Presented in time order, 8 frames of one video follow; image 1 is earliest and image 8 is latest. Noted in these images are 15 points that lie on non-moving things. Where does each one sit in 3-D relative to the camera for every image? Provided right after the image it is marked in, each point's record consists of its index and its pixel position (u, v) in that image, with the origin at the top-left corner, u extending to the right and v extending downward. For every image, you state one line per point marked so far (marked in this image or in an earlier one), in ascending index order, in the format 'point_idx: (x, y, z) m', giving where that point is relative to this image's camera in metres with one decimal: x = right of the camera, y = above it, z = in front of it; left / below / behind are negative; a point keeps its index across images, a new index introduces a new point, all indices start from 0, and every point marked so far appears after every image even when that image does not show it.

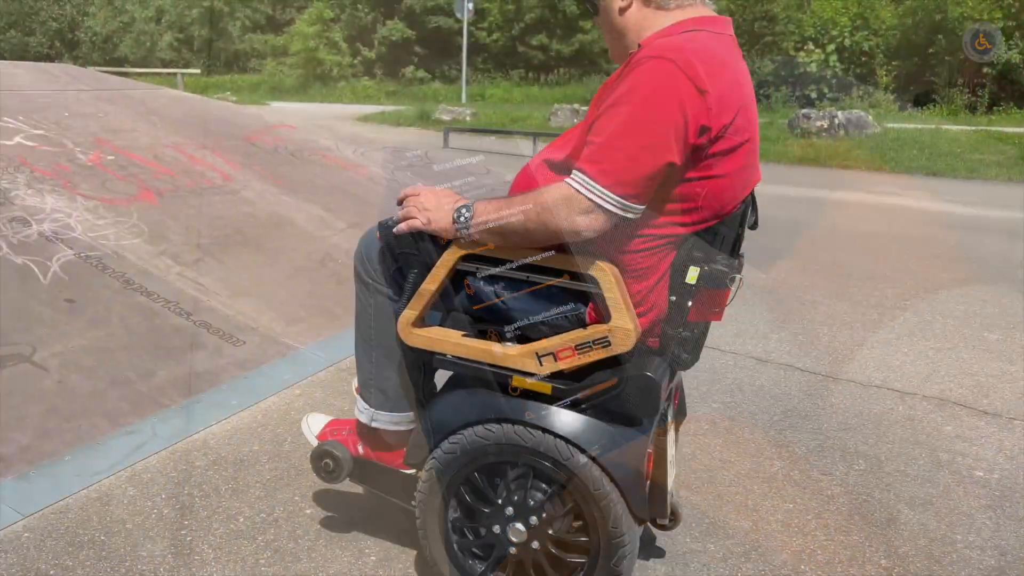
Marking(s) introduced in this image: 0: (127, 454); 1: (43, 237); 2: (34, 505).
0: (-1.5, -0.6, +3.1) m
1: (-2.6, +0.3, +4.6) m
2: (-1.6, -0.7, +2.8) m
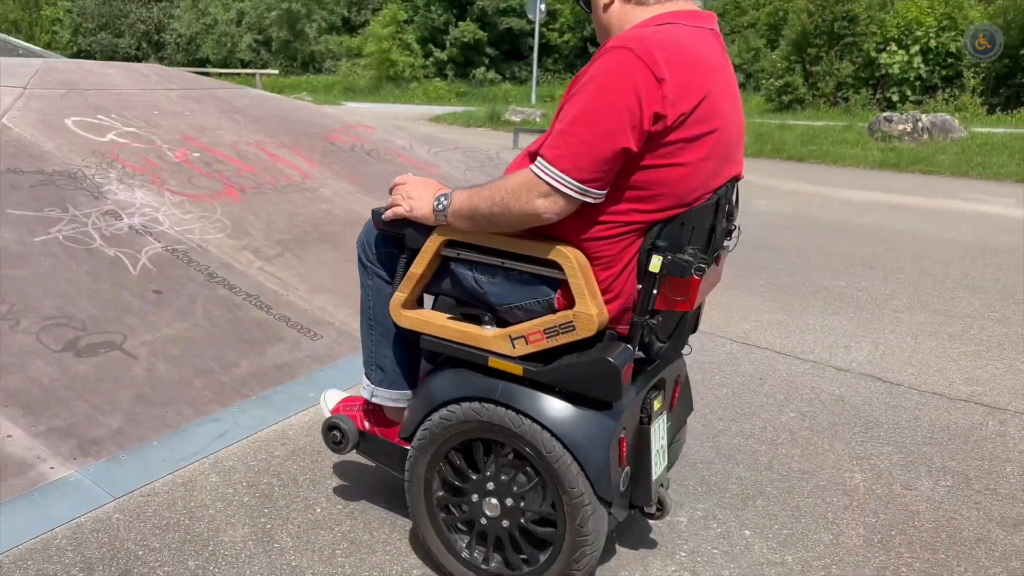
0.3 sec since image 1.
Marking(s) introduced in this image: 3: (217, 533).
0: (-1.2, -0.6, +3.2) m
1: (-2.2, +0.3, +4.7) m
2: (-1.3, -0.7, +2.9) m
3: (-1.0, -0.8, +2.7) m
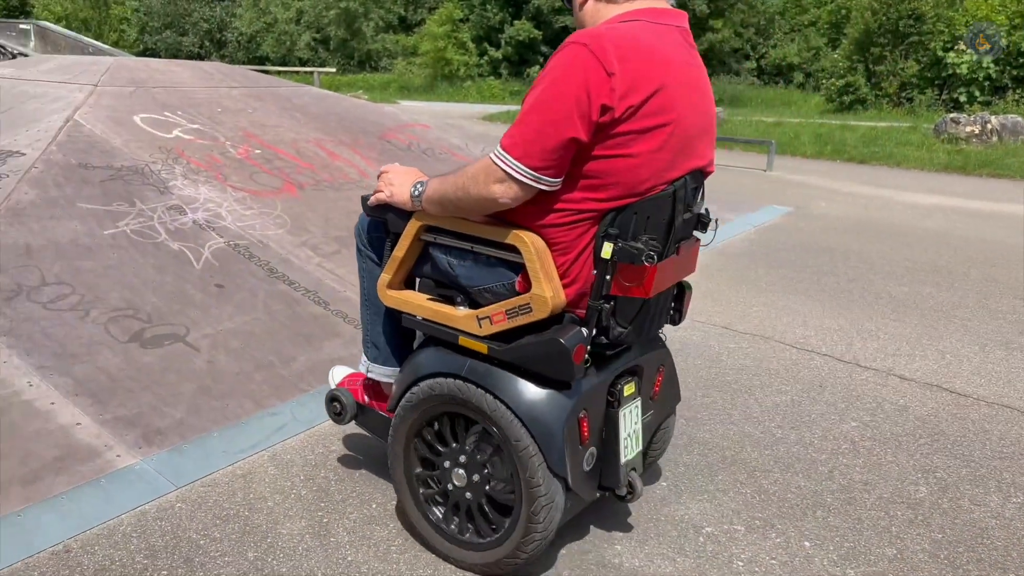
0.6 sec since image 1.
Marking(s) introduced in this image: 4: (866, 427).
0: (-1.0, -0.6, +3.3) m
1: (-1.8, +0.4, +4.8) m
2: (-1.2, -0.7, +2.9) m
3: (-0.8, -0.8, +2.7) m
4: (+1.6, -0.6, +3.7) m
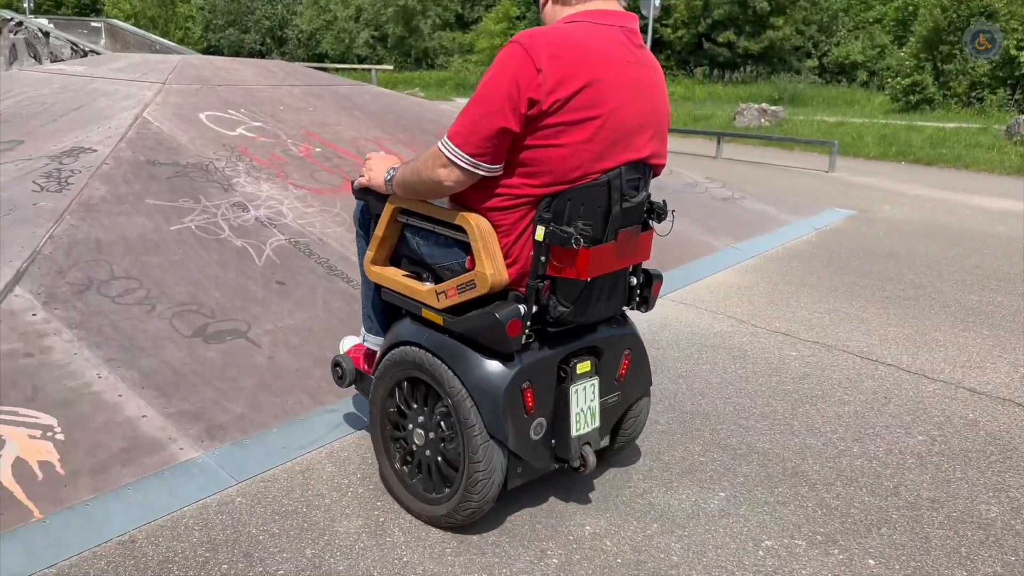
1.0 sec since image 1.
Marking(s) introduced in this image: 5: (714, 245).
0: (-0.7, -0.6, +3.3) m
1: (-1.5, +0.4, +4.9) m
2: (-1.0, -0.7, +3.0) m
3: (-0.6, -0.8, +2.7) m
4: (+1.8, -0.7, +3.5) m
5: (+1.7, +0.4, +7.0) m
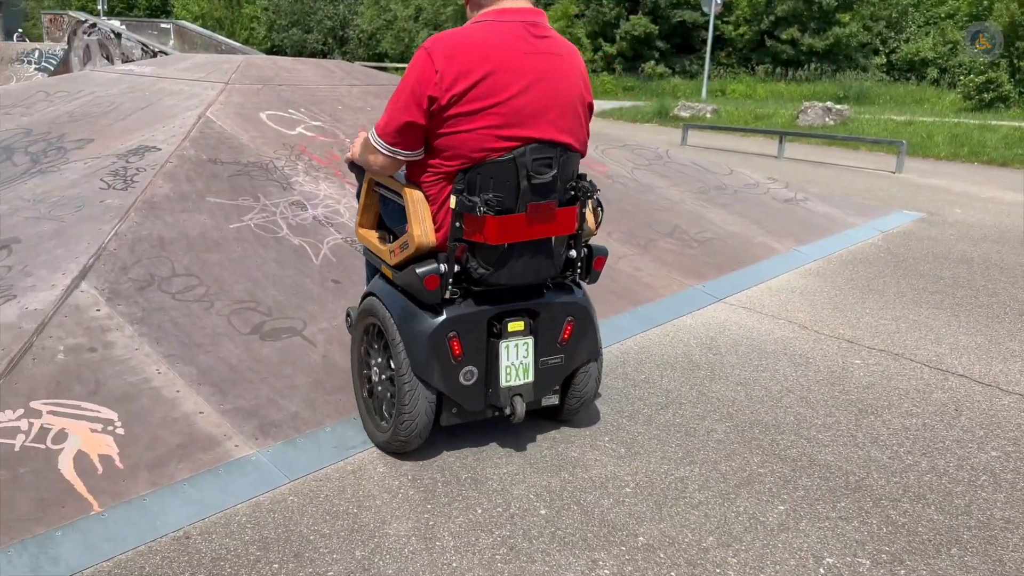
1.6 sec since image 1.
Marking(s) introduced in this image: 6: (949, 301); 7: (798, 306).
0: (-0.5, -0.6, +3.3) m
1: (-1.2, +0.4, +5.0) m
2: (-0.8, -0.7, +3.0) m
3: (-0.4, -0.8, +2.7) m
4: (+2.0, -0.7, +3.4) m
5: (+2.2, +0.3, +6.9) m
6: (+3.0, -0.1, +5.7) m
7: (+1.9, -0.1, +5.5) m
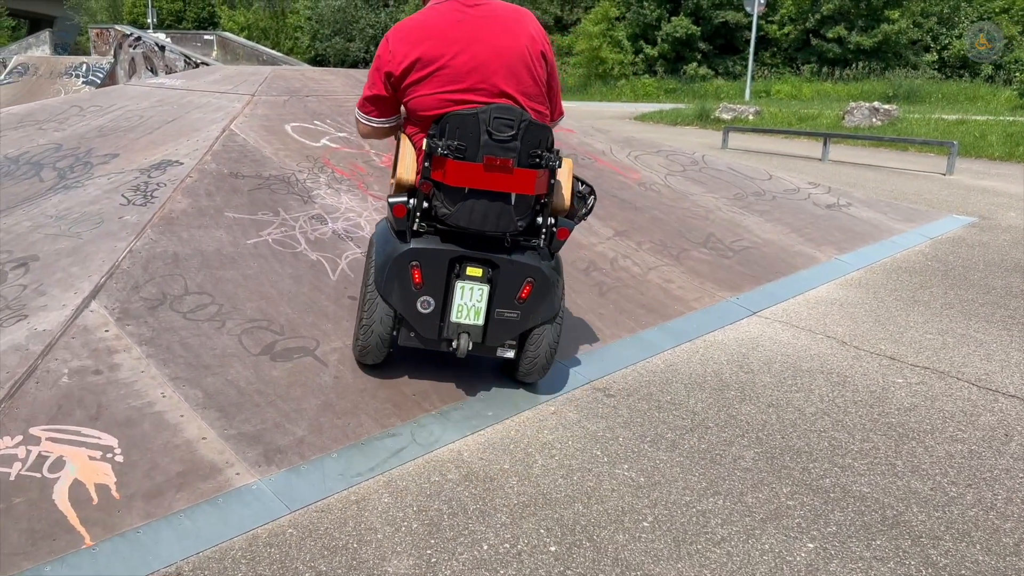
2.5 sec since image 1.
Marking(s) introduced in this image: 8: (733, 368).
0: (-0.5, -0.7, +3.2) m
1: (-1.0, +0.3, +4.9) m
2: (-0.7, -0.7, +2.9) m
3: (-0.4, -0.9, +2.6) m
4: (+2.1, -0.8, +3.1) m
5: (+2.4, +0.3, +6.6) m
6: (+3.2, -0.2, +5.4) m
7: (+2.0, -0.2, +5.2) m
8: (+1.2, -0.4, +4.4) m
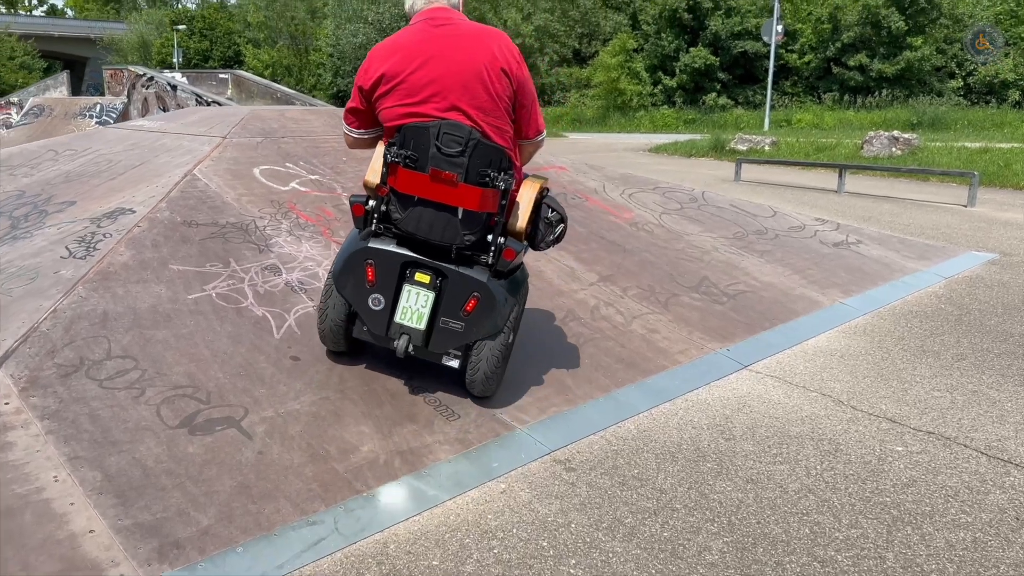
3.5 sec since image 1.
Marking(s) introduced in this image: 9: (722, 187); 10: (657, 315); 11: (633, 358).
0: (-0.7, -0.9, +2.8) m
1: (-1.2, 0.0, +4.6) m
2: (-1.0, -1.0, +2.5) m
3: (-0.7, -1.1, +2.2) m
4: (+1.8, -1.0, +2.6) m
5: (+2.3, -0.1, +6.2) m
6: (+3.0, -0.5, +4.9) m
7: (+1.9, -0.5, +4.8) m
8: (+1.0, -0.7, +3.9) m
9: (+3.2, +1.6, +12.7) m
10: (+0.9, -0.2, +5.4) m
11: (+0.7, -0.4, +4.8) m
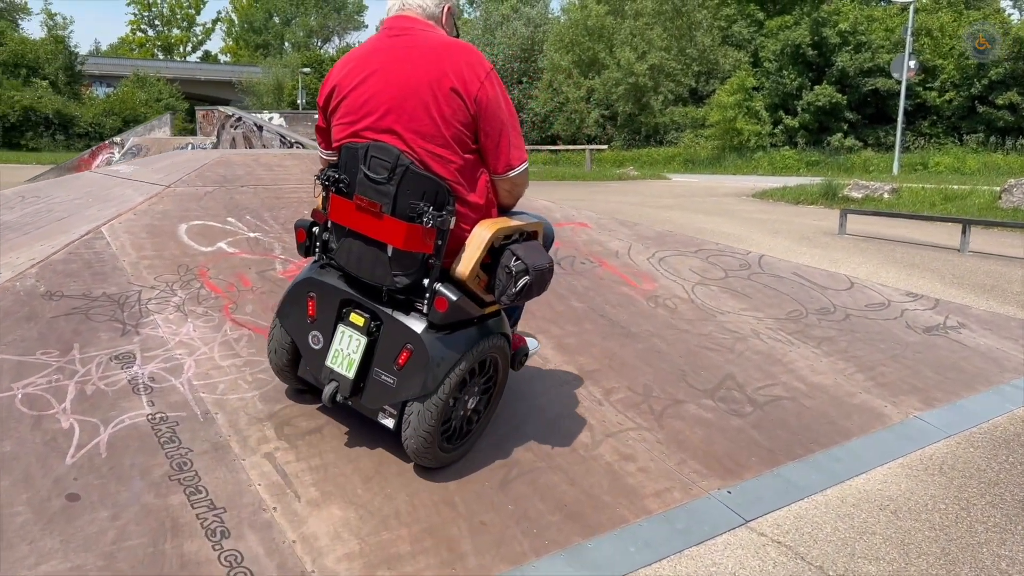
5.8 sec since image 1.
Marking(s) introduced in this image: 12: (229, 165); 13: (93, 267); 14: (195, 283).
0: (-1.4, -1.2, +1.7) m
1: (-1.6, -0.4, +3.5) m
2: (-1.7, -1.3, +1.4) m
3: (-1.5, -1.4, +1.1) m
4: (+1.1, -1.4, +1.2) m
5: (+2.1, -0.7, +4.6) m
6: (+2.6, -1.0, +3.2) m
7: (+1.4, -1.0, +3.3) m
8: (+0.4, -1.1, +2.6) m
9: (+4.0, +0.6, +11.0) m
10: (+0.6, -0.7, +4.0) m
11: (+0.3, -0.9, +3.5) m
12: (-2.1, +0.9, +6.2) m
13: (-2.2, +0.1, +4.4) m
14: (-1.7, 0.0, +4.4) m
